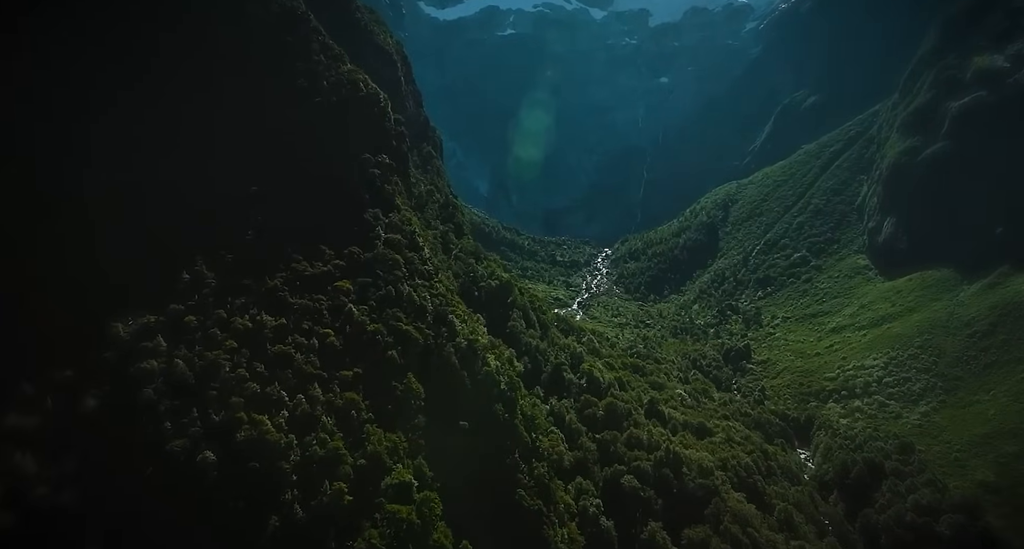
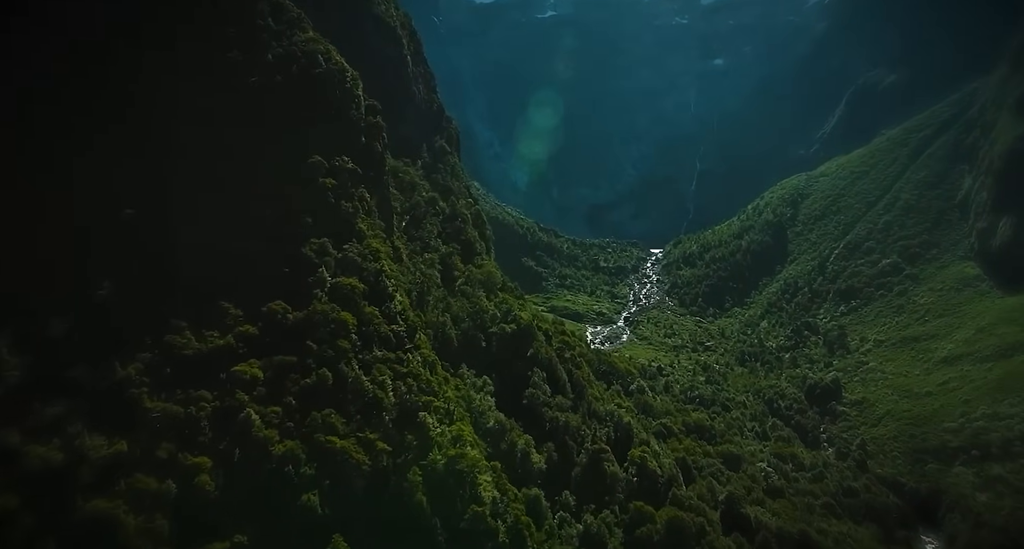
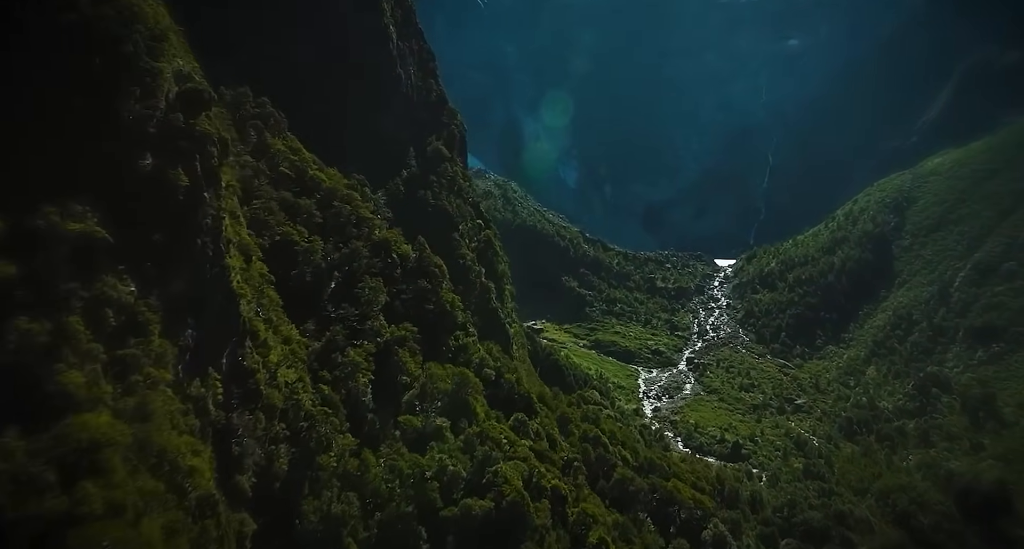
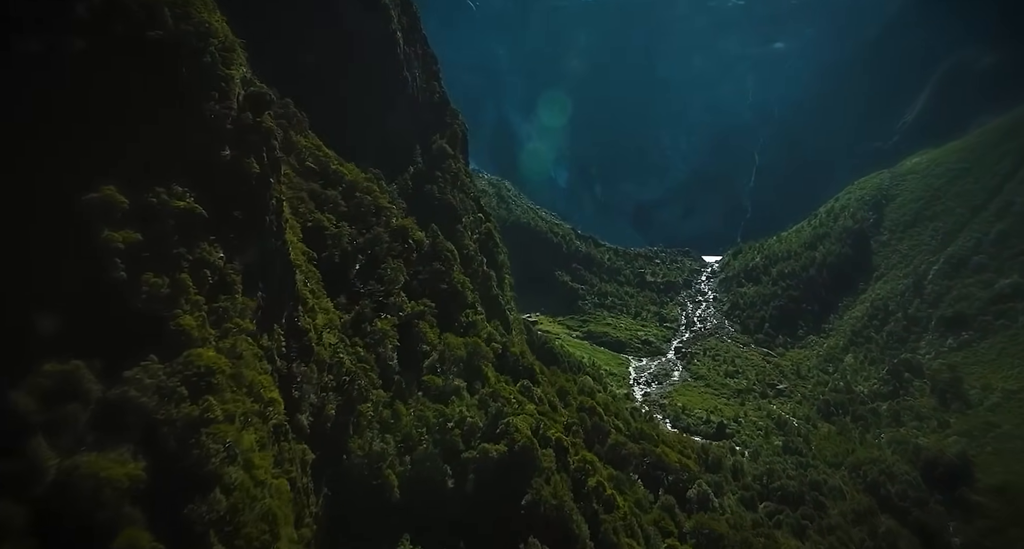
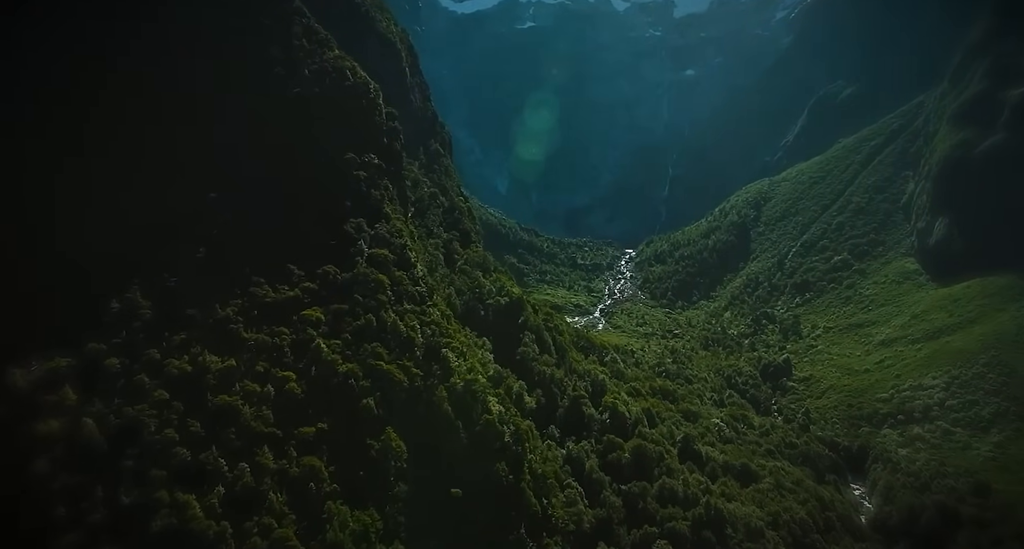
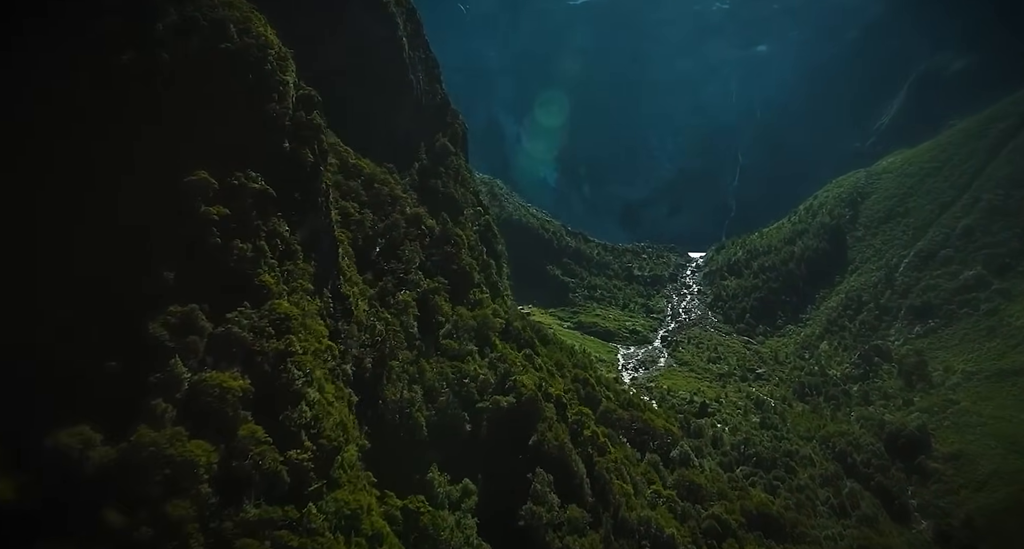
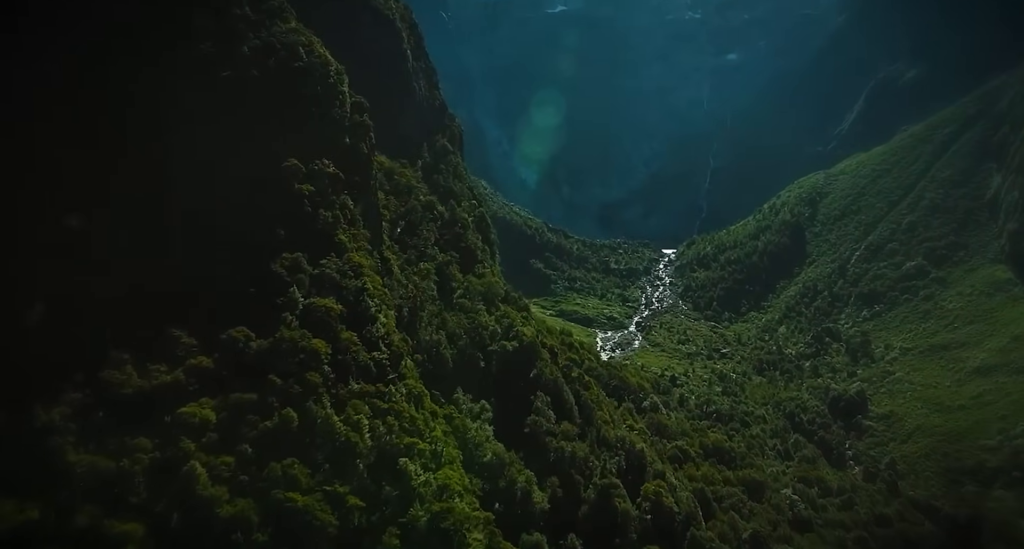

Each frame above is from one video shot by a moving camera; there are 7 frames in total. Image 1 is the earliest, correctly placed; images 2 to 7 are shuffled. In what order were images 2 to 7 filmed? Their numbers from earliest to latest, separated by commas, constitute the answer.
5, 2, 7, 6, 4, 3
